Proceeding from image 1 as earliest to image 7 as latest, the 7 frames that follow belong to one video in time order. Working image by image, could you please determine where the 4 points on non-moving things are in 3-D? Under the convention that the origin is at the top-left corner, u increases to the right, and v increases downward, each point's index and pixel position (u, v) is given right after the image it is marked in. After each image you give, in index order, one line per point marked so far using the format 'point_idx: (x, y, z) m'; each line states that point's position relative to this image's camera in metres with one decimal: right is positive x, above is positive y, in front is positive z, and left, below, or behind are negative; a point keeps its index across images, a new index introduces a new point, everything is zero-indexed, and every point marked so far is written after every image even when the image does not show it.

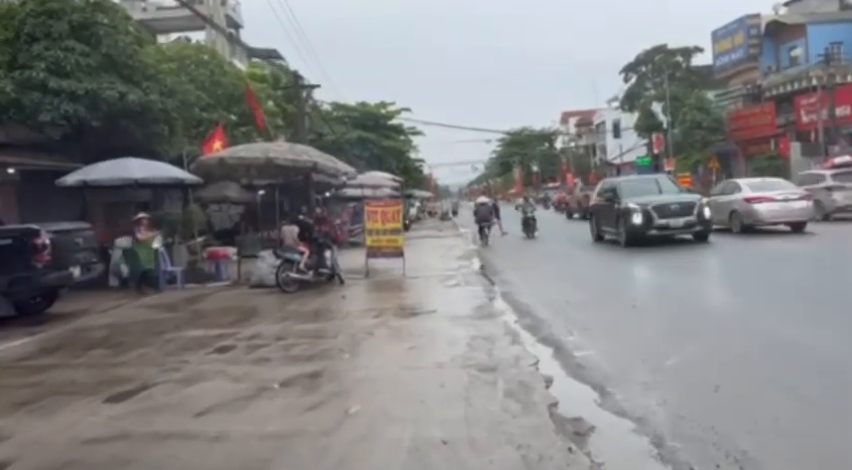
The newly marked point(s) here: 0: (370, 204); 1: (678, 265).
0: (-1.3, +0.7, +16.7) m
1: (+5.1, -0.7, +15.3) m
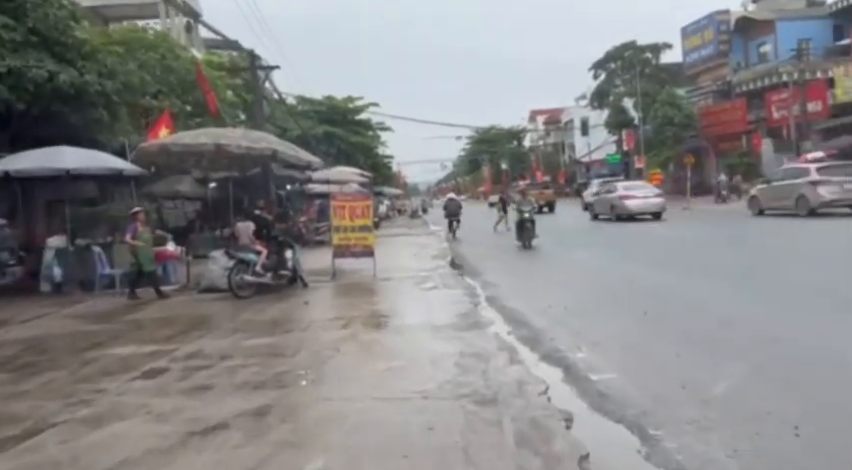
0: (-1.9, +0.8, +15.2) m
1: (+4.6, -0.7, +14.0) m
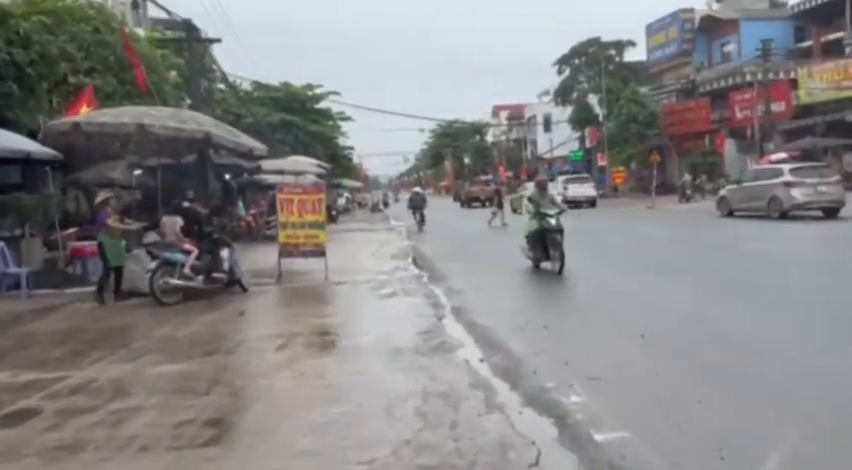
0: (-2.7, +0.8, +13.5) m
1: (+3.8, -0.7, +12.8) m
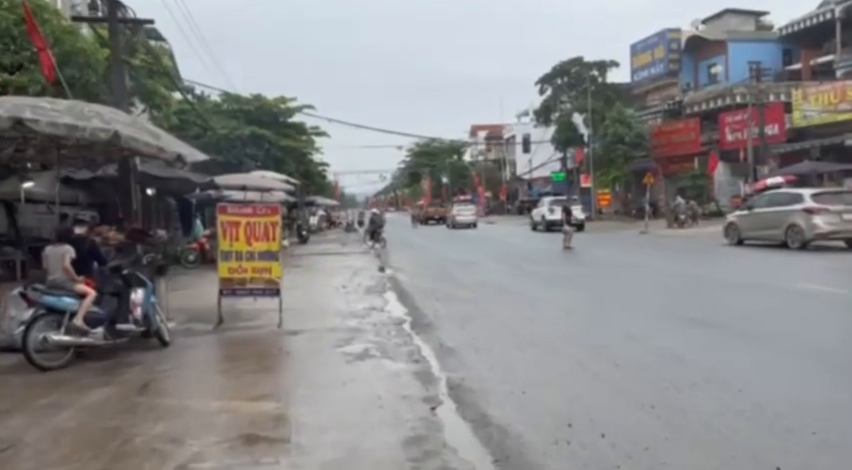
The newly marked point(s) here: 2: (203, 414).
0: (-3.0, +0.3, +10.7) m
1: (+3.5, -1.3, +10.1) m
2: (-1.9, -1.5, +6.0) m
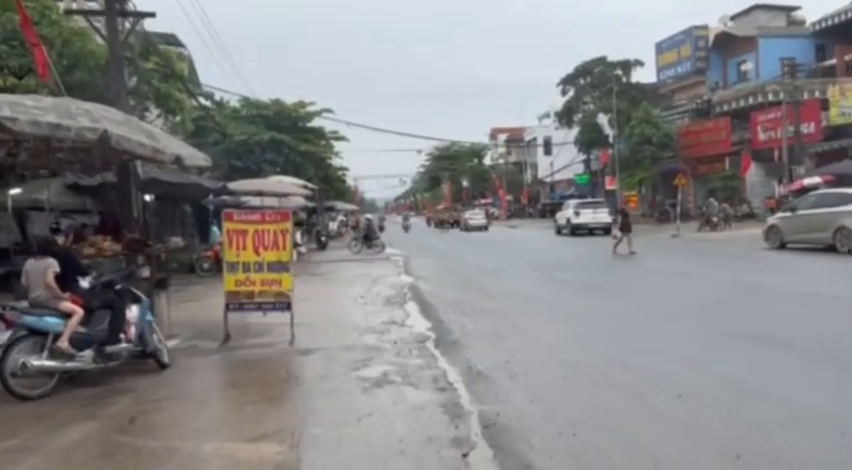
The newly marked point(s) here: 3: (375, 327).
0: (-2.7, +0.2, +9.7) m
1: (+3.9, -1.4, +9.0) m
2: (-1.7, -1.6, +5.1) m
3: (-0.8, -1.4, +11.0) m
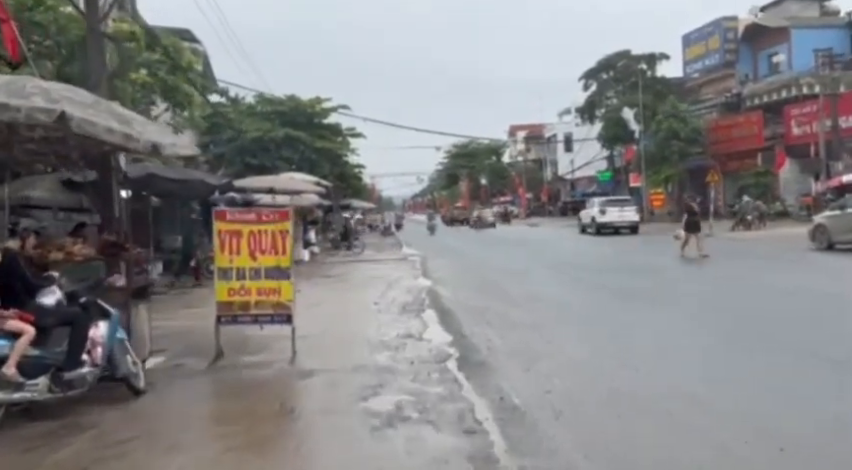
0: (-2.4, +0.2, +8.5) m
1: (+4.1, -1.4, +7.5) m
2: (-1.5, -1.6, +3.8) m
3: (-0.5, -1.4, +9.6) m
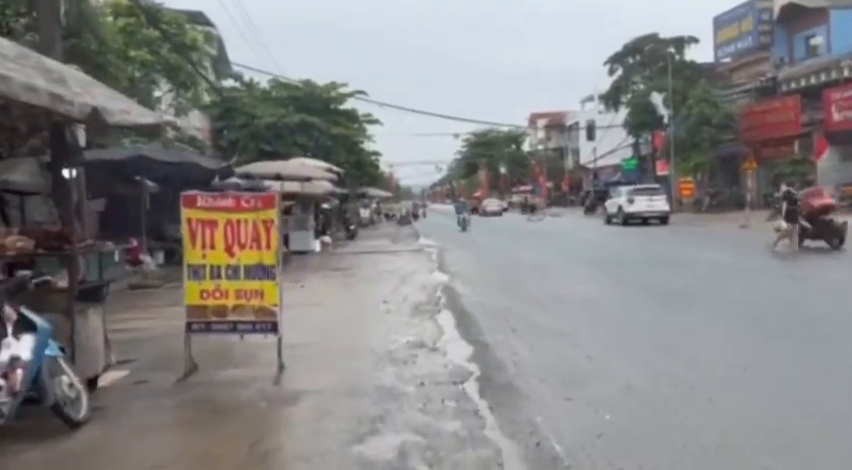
0: (-2.2, +0.3, +6.9) m
1: (+4.2, -1.3, +5.9) m
2: (-1.5, -1.6, +2.3) m
3: (-0.3, -1.3, +8.1) m
